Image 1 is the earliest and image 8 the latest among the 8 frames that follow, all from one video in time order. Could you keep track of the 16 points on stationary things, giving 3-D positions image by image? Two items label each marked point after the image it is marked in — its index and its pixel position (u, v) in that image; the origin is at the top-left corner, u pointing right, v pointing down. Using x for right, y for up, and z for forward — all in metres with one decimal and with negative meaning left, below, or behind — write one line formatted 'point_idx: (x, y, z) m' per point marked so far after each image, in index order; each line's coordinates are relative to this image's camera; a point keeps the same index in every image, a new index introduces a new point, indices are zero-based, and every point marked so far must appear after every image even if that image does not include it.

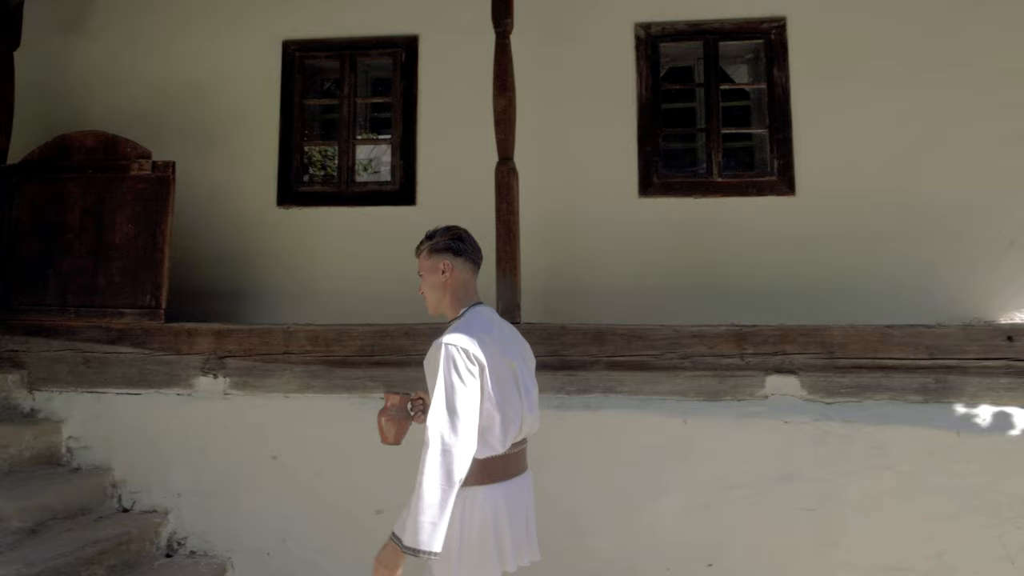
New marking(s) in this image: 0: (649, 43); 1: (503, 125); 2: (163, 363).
0: (+0.8, +1.4, +4.1) m
1: (0.0, +0.8, +3.4) m
2: (-1.7, -0.4, +3.5) m
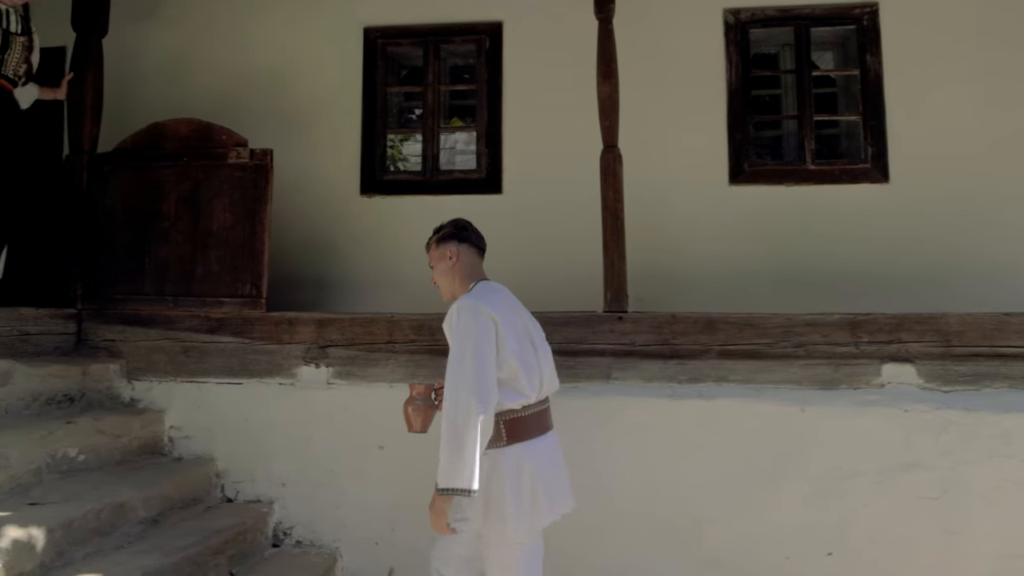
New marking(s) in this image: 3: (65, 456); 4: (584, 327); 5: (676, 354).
0: (+1.3, +1.5, +4.0) m
1: (+0.5, +0.8, +3.4) m
2: (-1.2, -0.3, +3.4) m
3: (-1.7, -0.6, +2.7) m
4: (+0.3, -0.2, +3.3) m
5: (+0.7, -0.3, +3.2) m
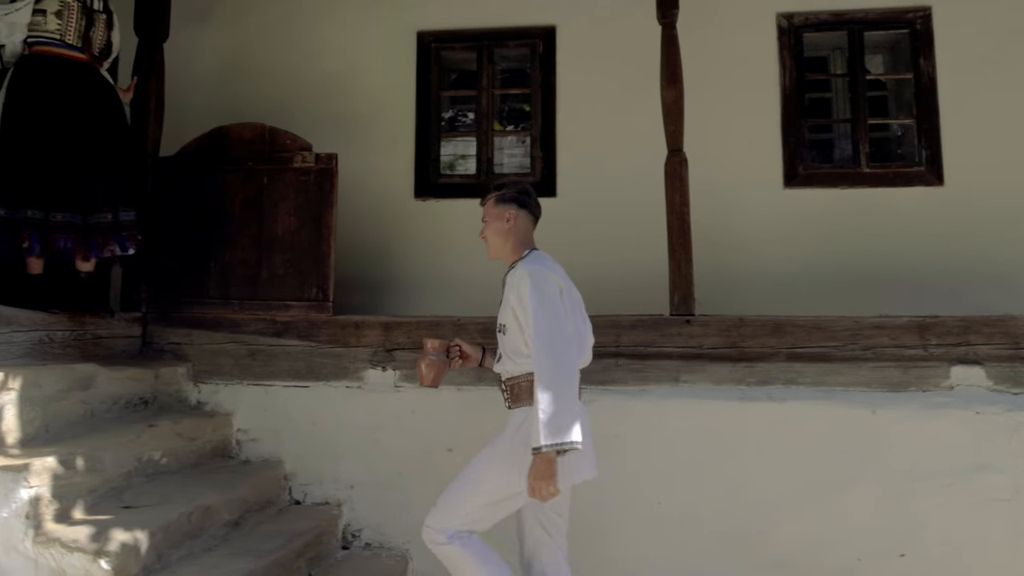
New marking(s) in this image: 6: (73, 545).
0: (+1.6, +1.4, +4.0) m
1: (+0.8, +0.8, +3.4) m
2: (-0.9, -0.3, +3.5) m
3: (-1.4, -0.7, +2.8) m
4: (+0.6, -0.2, +3.3) m
5: (+1.1, -0.3, +3.3) m
6: (-1.3, -0.8, +2.2) m
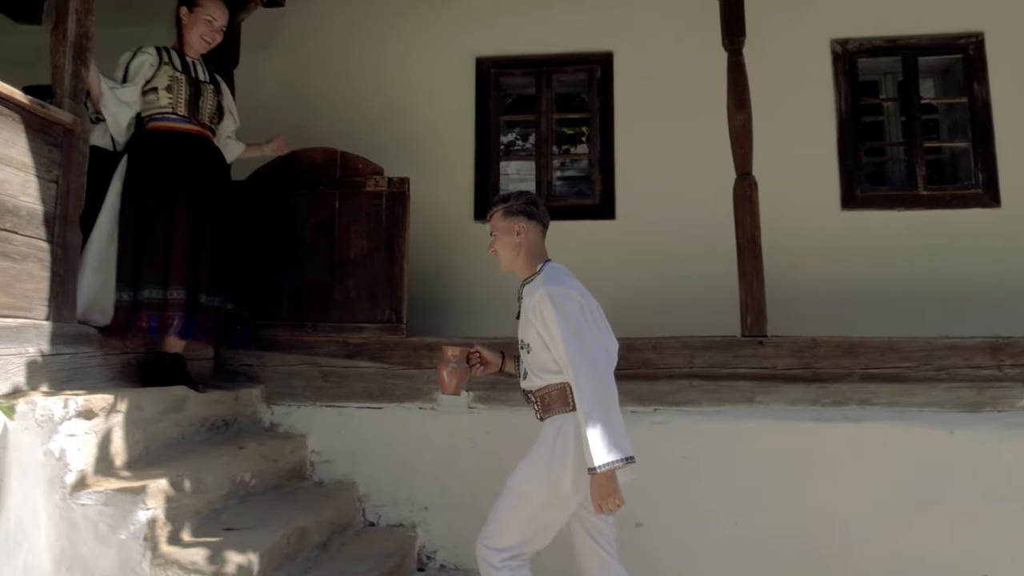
0: (+1.9, +1.3, +4.1) m
1: (+1.1, +0.7, +3.5) m
2: (-0.5, -0.4, +3.5) m
3: (-1.1, -0.8, +2.8) m
4: (+1.0, -0.3, +3.3) m
5: (+1.4, -0.4, +3.3) m
6: (-1.0, -0.9, +2.2) m
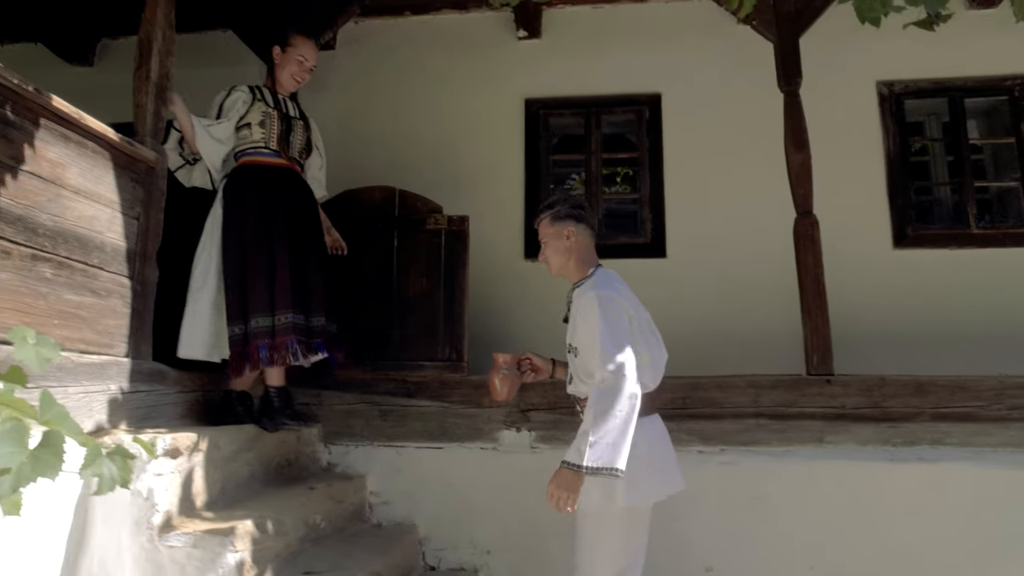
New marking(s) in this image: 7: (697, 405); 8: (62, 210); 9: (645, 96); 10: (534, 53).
0: (+2.2, +1.1, +4.2) m
1: (+1.4, +0.5, +3.5) m
2: (-0.2, -0.6, +3.5) m
3: (-0.8, -0.9, +2.7) m
4: (+1.3, -0.5, +3.3) m
5: (+1.7, -0.6, +3.2) m
6: (-0.7, -1.0, +2.1) m
7: (+0.9, -0.5, +3.3) m
8: (-1.4, +0.2, +2.3) m
9: (+0.8, +1.2, +4.3) m
10: (+0.1, +1.5, +4.4) m
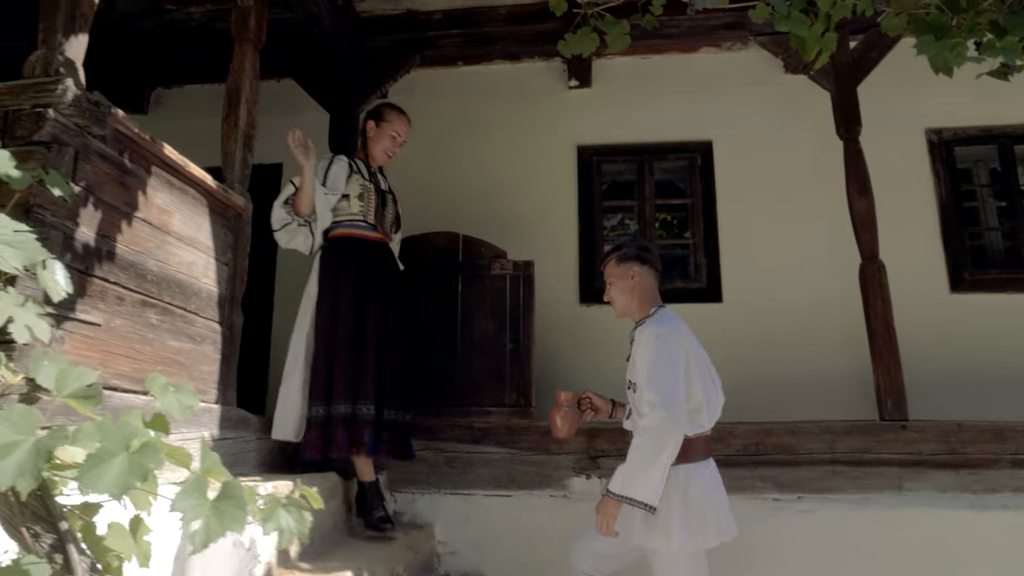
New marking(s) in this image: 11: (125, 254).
0: (+2.6, +0.8, +4.2) m
1: (+1.7, +0.3, +3.5) m
2: (+0.1, -0.8, +3.4) m
3: (-0.4, -1.1, +2.7) m
4: (+1.6, -0.7, +3.3) m
5: (+2.0, -0.8, +3.2) m
6: (-0.4, -1.1, +2.1) m
7: (+1.2, -0.8, +3.3) m
8: (-1.1, +0.1, +2.3) m
9: (+1.1, +0.9, +4.4) m
10: (+0.5, +1.2, +4.5) m
11: (-1.1, +0.1, +2.1) m
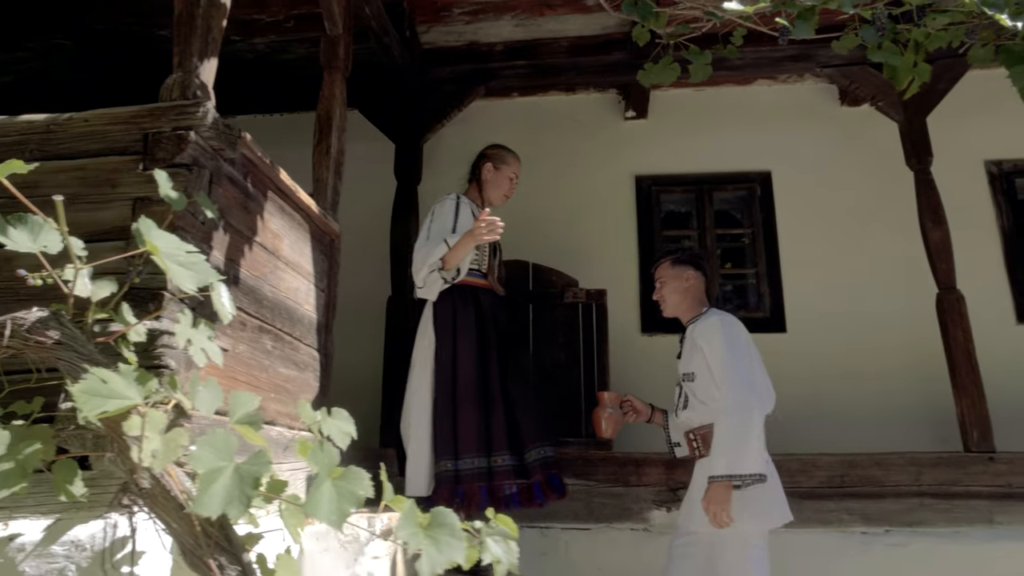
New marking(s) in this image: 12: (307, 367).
0: (+2.9, +0.7, +4.3) m
1: (+2.1, +0.2, +3.5) m
2: (+0.5, -1.0, +3.3) m
3: (-0.1, -1.2, +2.6) m
4: (+2.0, -0.8, +3.2) m
5: (+2.4, -0.9, +3.1) m
6: (0.0, -1.2, +2.0) m
7: (+1.6, -0.9, +3.2) m
8: (-0.7, 0.0, +2.3) m
9: (+1.5, +0.7, +4.4) m
10: (+0.8, +1.0, +4.5) m
11: (-0.8, 0.0, +2.1) m
12: (-0.7, -0.3, +2.4) m
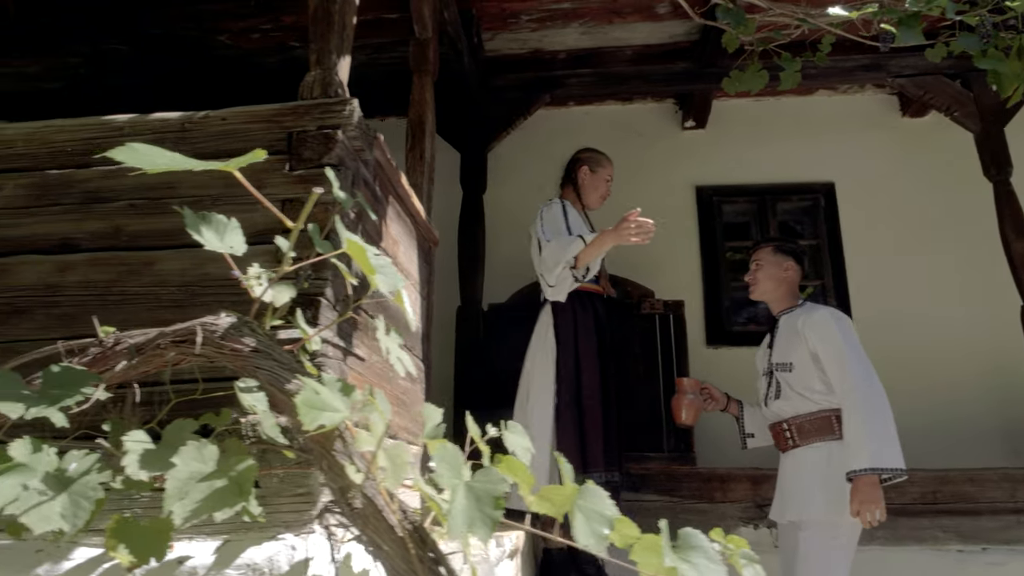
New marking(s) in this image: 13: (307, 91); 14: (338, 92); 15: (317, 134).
0: (+3.3, +0.6, +4.2) m
1: (+2.5, +0.1, +3.4) m
2: (+0.8, -1.0, +3.2) m
3: (+0.3, -1.2, +2.5) m
4: (+2.4, -0.9, +3.1) m
5: (+2.8, -1.0, +3.1) m
6: (+0.4, -1.2, +1.9) m
7: (+1.9, -0.9, +3.2) m
8: (-0.4, 0.0, +2.2) m
9: (+1.9, +0.6, +4.4) m
10: (+1.2, +0.9, +4.5) m
11: (-0.4, 0.0, +2.0) m
12: (-0.3, -0.3, +2.3) m
13: (-0.5, +0.5, +1.8) m
14: (-0.4, +0.5, +1.8) m
15: (-0.5, +0.4, +1.7) m
